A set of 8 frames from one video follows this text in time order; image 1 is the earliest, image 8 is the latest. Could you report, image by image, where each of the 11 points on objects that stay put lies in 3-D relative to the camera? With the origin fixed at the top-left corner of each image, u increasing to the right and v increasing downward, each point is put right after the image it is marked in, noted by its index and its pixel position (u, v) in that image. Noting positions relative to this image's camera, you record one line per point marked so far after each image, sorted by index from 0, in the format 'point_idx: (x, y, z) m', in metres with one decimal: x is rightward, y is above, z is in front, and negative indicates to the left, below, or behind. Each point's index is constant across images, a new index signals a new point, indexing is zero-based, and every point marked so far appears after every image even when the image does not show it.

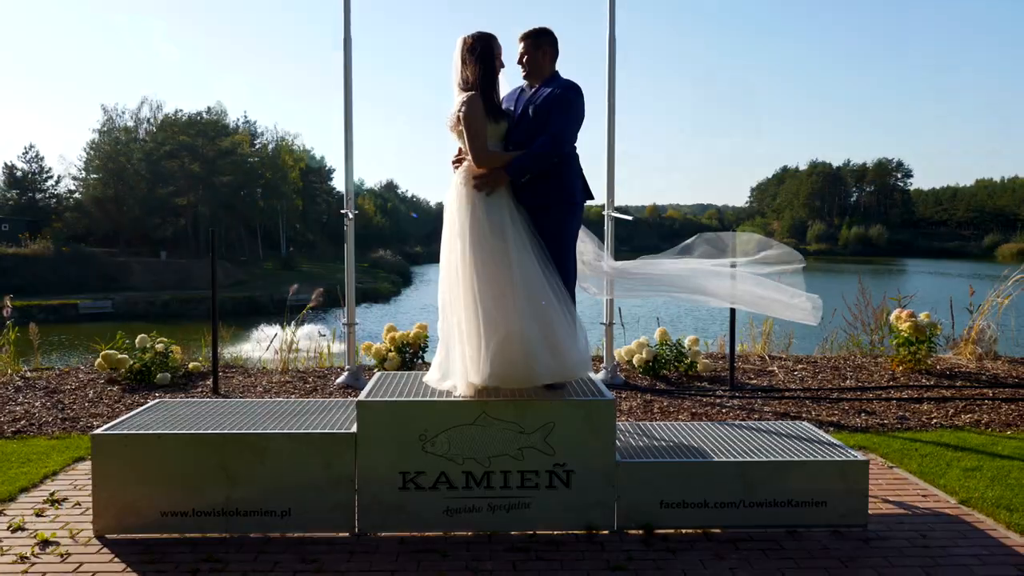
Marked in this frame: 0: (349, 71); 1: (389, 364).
0: (-1.1, +1.5, +5.7) m
1: (-0.9, -0.5, +6.0) m
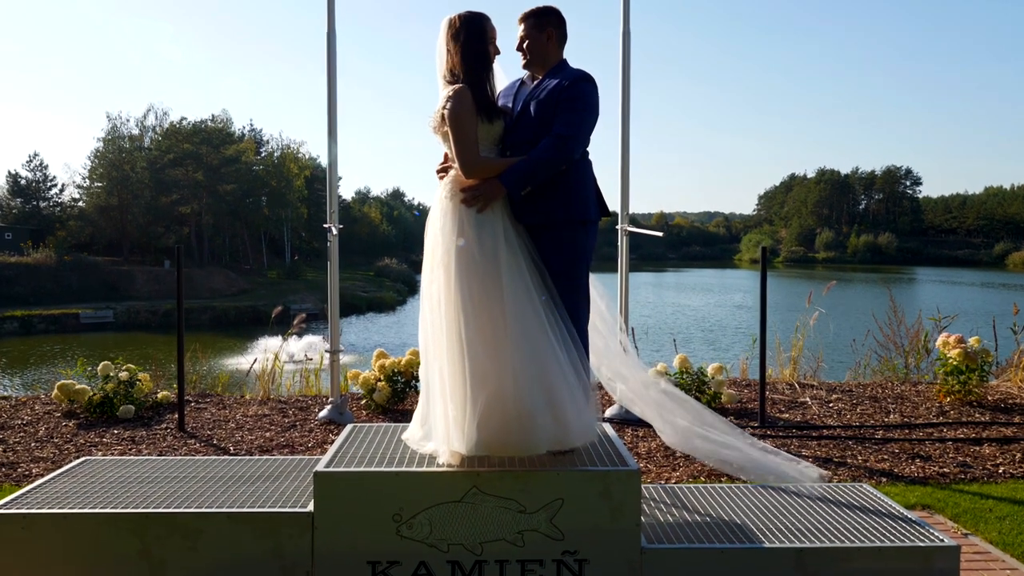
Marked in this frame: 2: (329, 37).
0: (-1.1, +1.4, +5.1) m
1: (-0.8, -0.7, +5.4) m
2: (-1.1, +1.5, +5.1) m
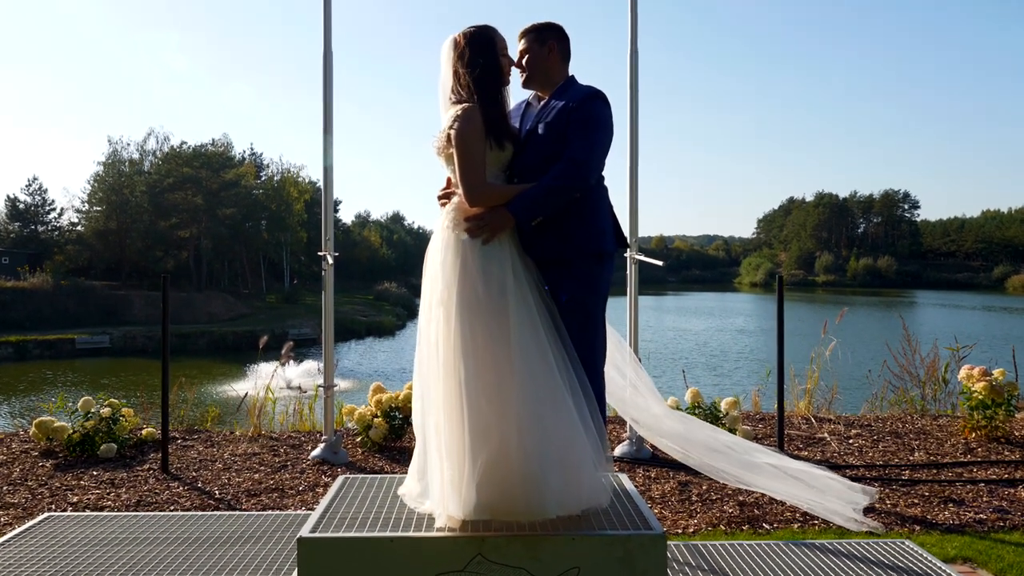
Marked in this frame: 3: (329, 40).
0: (-1.1, +1.2, +4.9) m
1: (-0.8, -0.9, +5.1) m
2: (-1.1, +1.4, +4.9) m
3: (-1.0, +1.4, +4.8) m
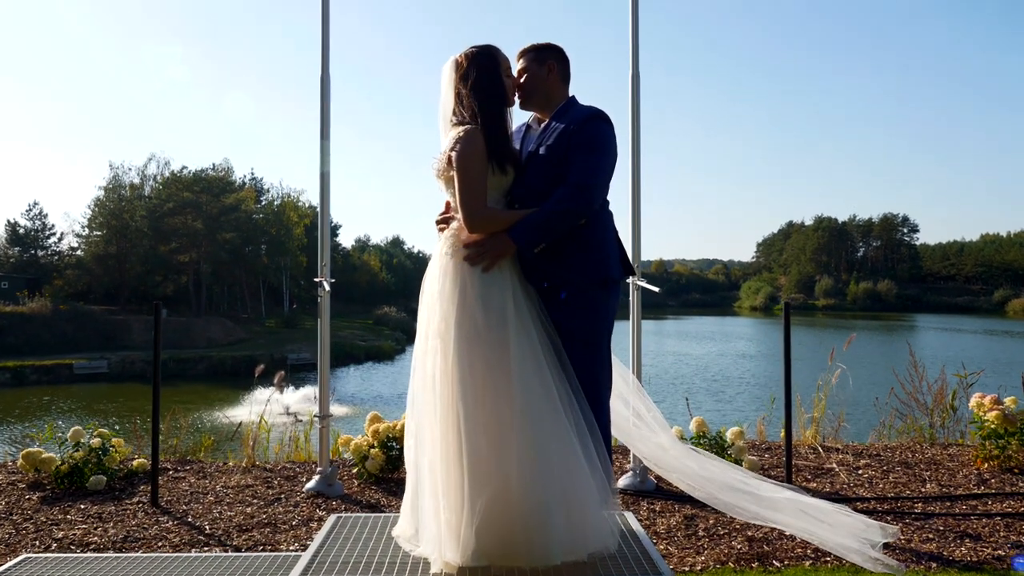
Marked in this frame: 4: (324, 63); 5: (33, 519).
0: (-1.1, +1.1, +4.8) m
1: (-0.8, -1.0, +5.0) m
2: (-1.1, +1.2, +4.8) m
3: (-1.0, +1.2, +4.7) m
4: (-1.0, +1.2, +4.7) m
5: (-2.4, -1.2, +4.4) m
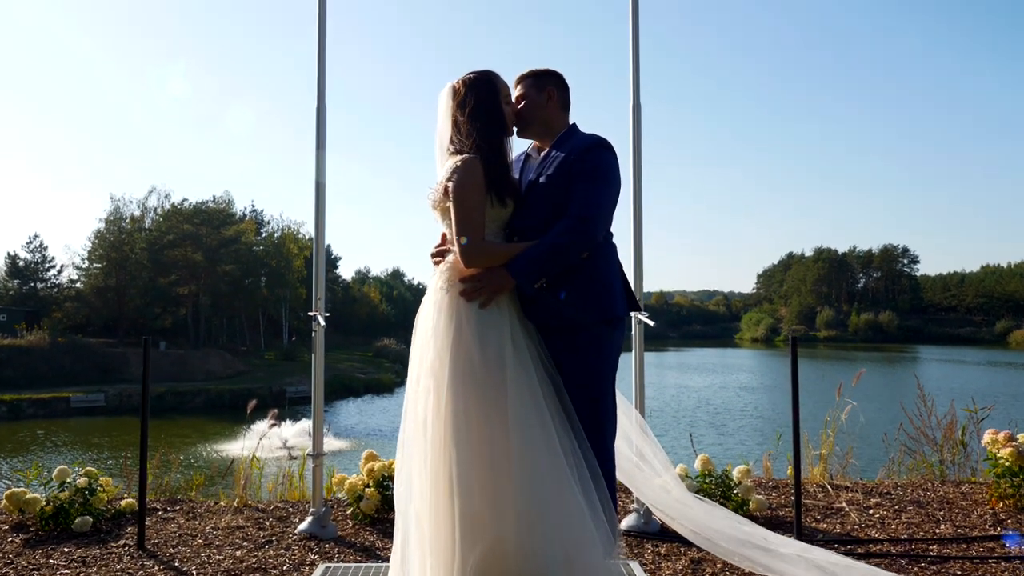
0: (-1.1, +0.9, +4.7) m
1: (-0.8, -1.2, +4.8) m
2: (-1.1, +1.0, +4.7) m
3: (-1.0, +1.1, +4.6) m
4: (-1.0, +1.0, +4.6) m
5: (-2.4, -1.3, +4.2) m
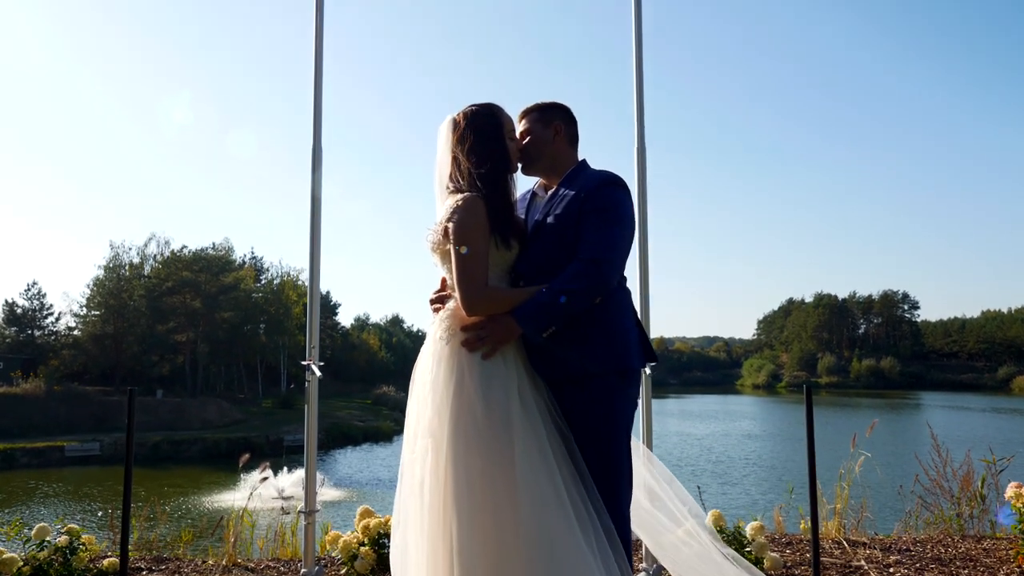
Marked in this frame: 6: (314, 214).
0: (-1.0, +0.6, +4.6) m
1: (-0.8, -1.5, +4.6) m
2: (-1.1, +0.8, +4.6) m
3: (-1.0, +0.8, +4.5) m
4: (-1.0, +0.8, +4.5) m
5: (-2.4, -1.6, +3.9) m
6: (-1.1, +0.4, +4.6) m
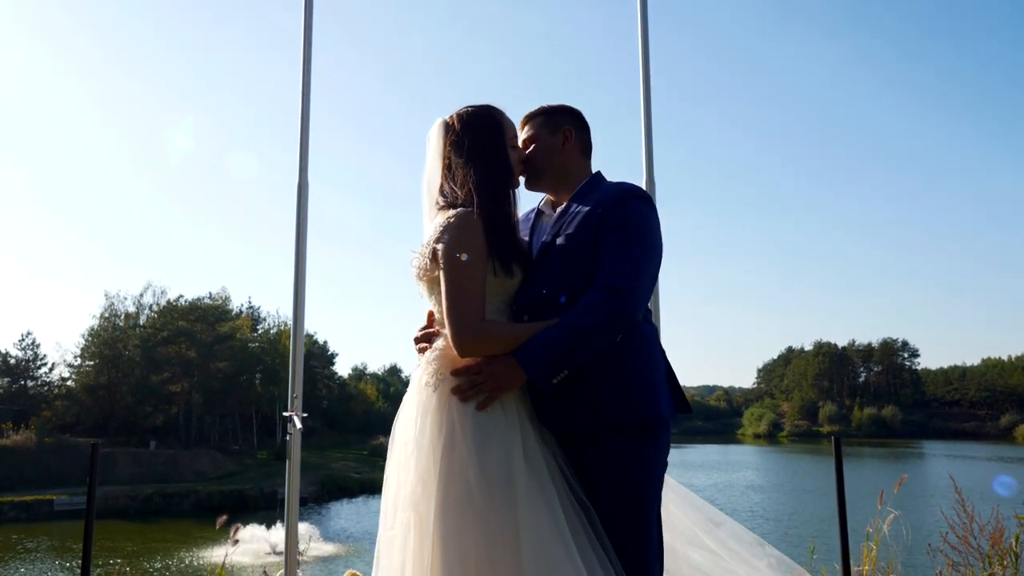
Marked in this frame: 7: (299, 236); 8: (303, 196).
0: (-1.0, +0.4, +4.3) m
1: (-0.8, -1.7, +4.1) m
2: (-1.1, +0.5, +4.3) m
3: (-1.0, +0.6, +4.2) m
4: (-1.0, +0.6, +4.2) m
5: (-2.4, -1.8, +3.5) m
6: (-1.1, +0.2, +4.3) m
7: (-1.1, +0.3, +4.2) m
8: (-1.0, +0.5, +4.3) m
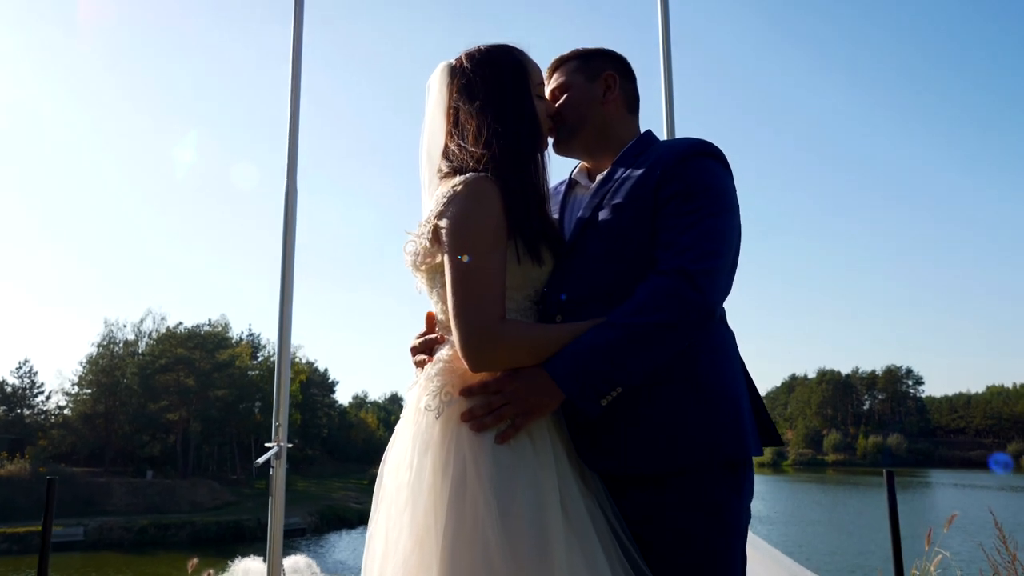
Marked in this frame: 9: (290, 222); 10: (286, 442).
0: (-1.0, +0.3, +3.8) m
1: (-0.8, -1.8, +3.6) m
2: (-1.0, +0.5, +3.9) m
3: (-1.0, +0.5, +3.8) m
4: (-1.0, +0.5, +3.8) m
5: (-2.4, -1.8, +3.0) m
6: (-1.0, +0.1, +3.9) m
7: (-1.0, +0.2, +3.8) m
8: (-1.0, +0.4, +3.8) m
9: (-1.0, +0.3, +3.8) m
10: (-1.0, -0.7, +3.8) m
